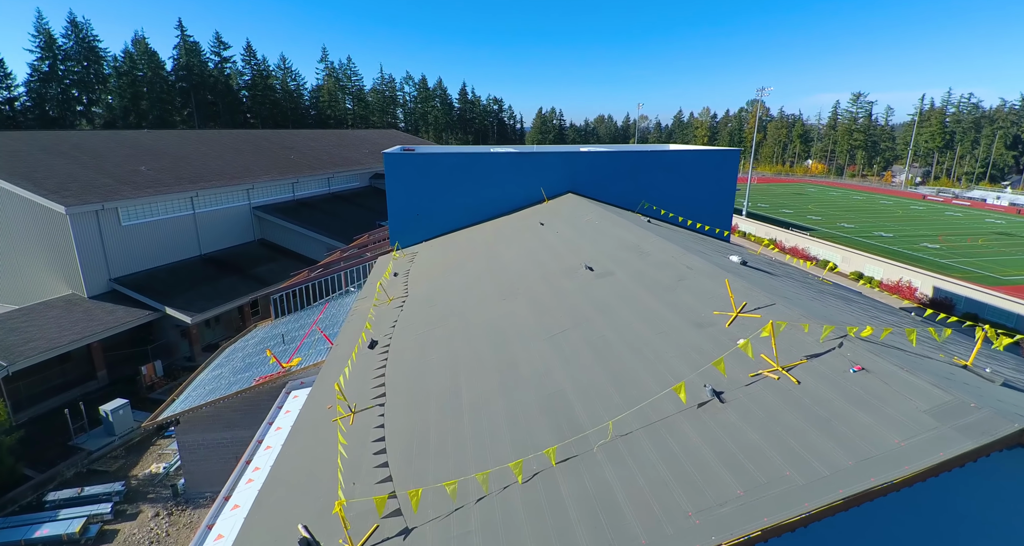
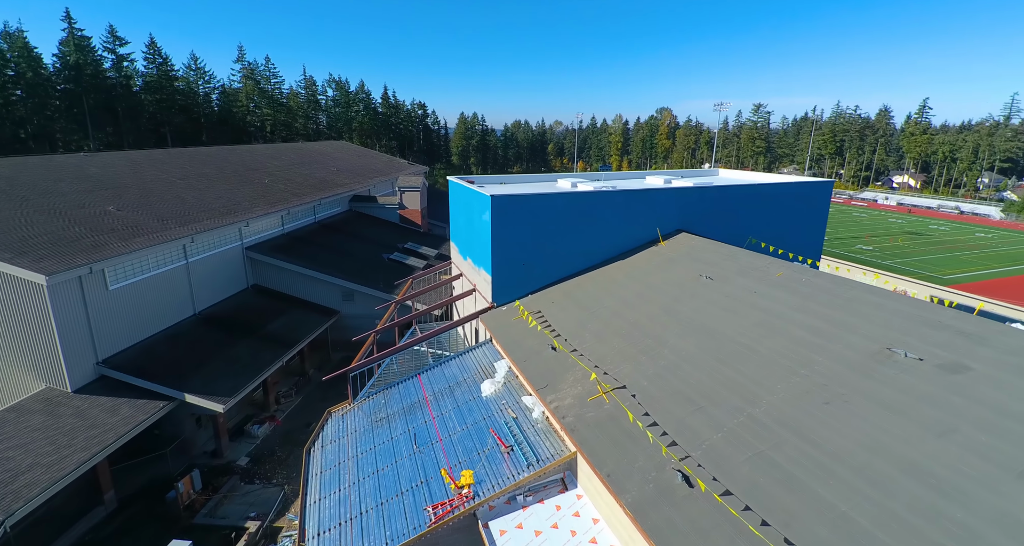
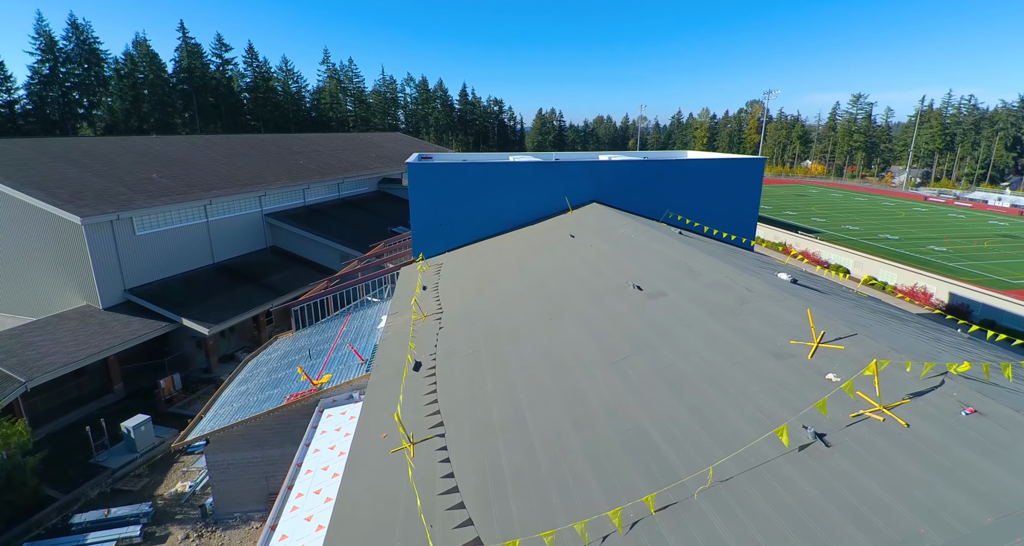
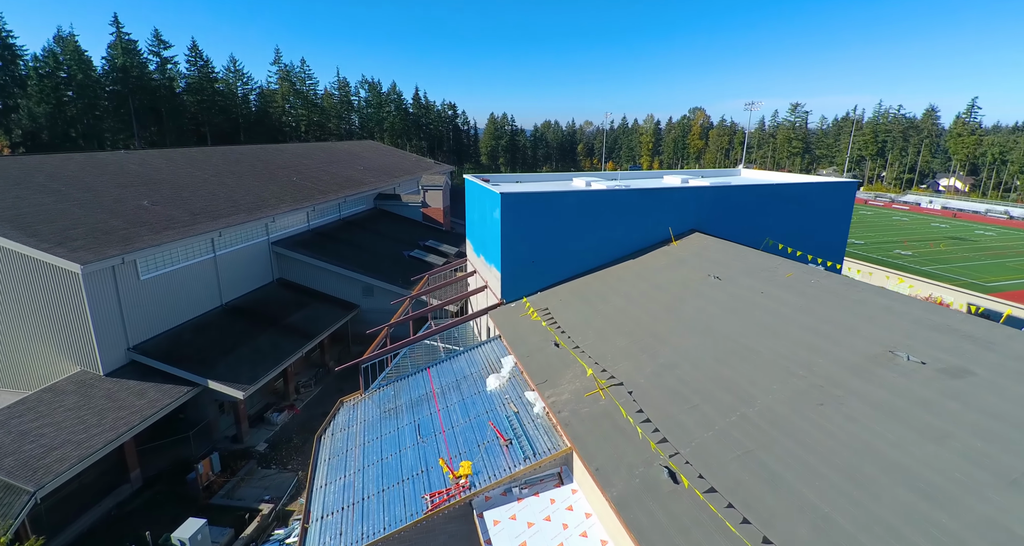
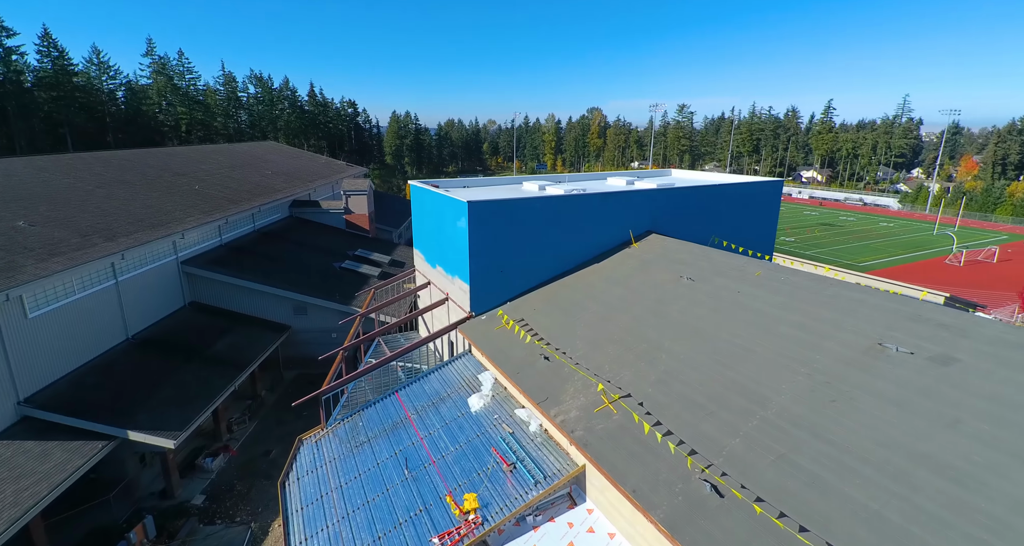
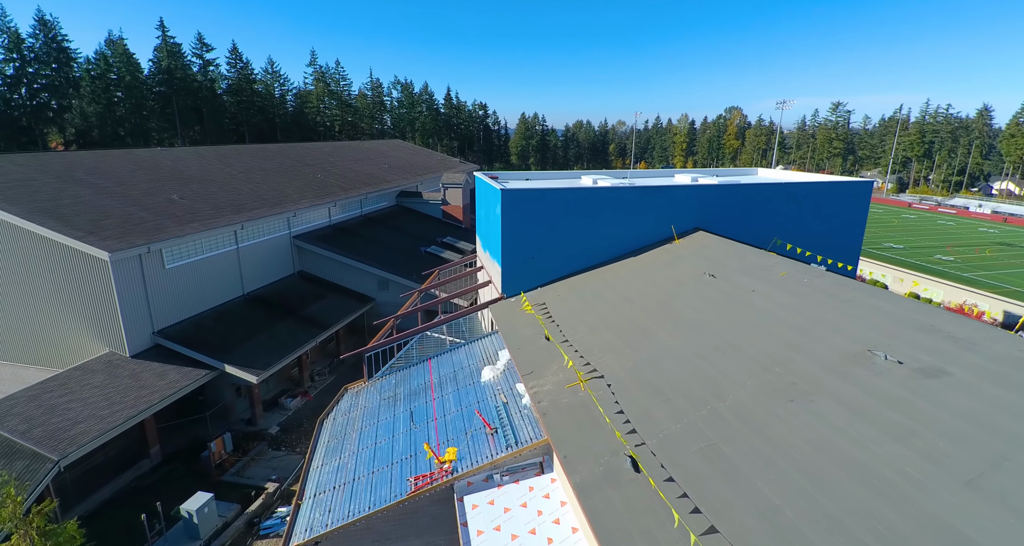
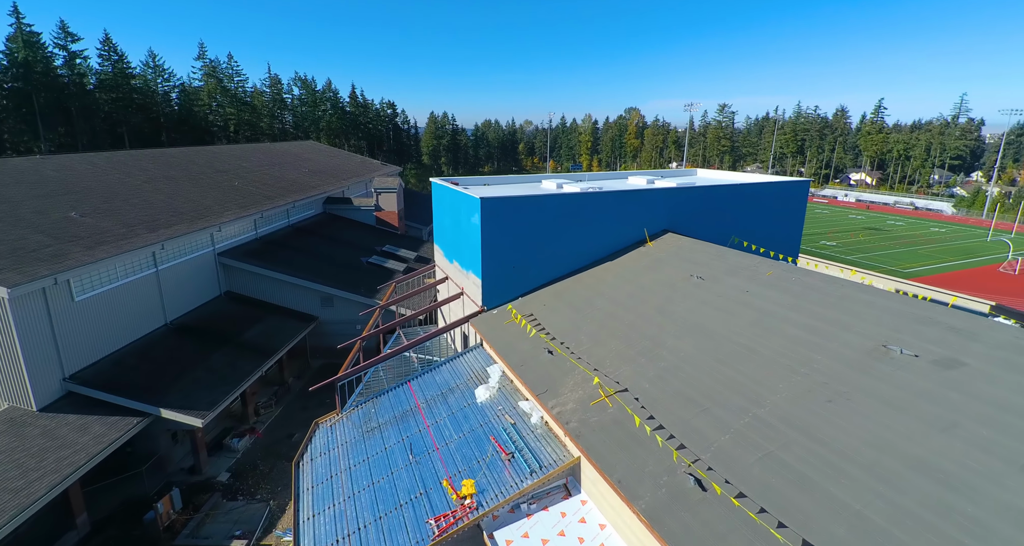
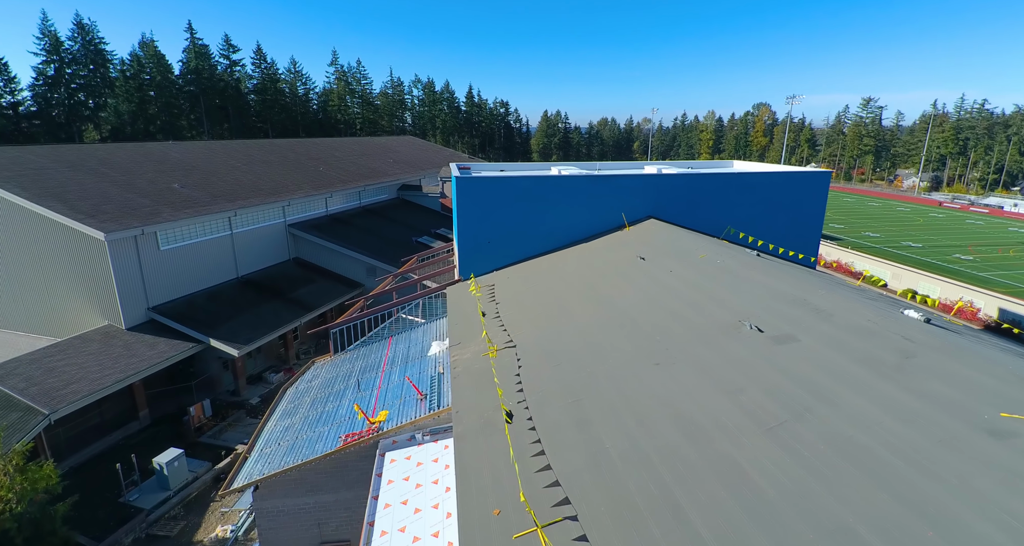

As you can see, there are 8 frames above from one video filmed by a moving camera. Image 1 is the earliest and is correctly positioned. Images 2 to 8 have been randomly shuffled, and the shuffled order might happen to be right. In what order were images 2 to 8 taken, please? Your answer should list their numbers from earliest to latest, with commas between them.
3, 8, 6, 4, 2, 7, 5
